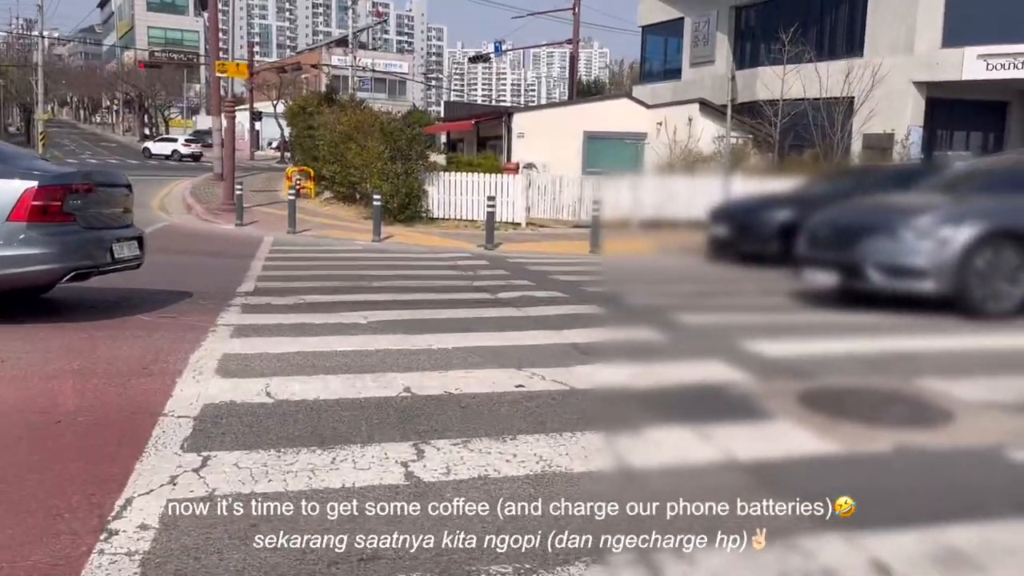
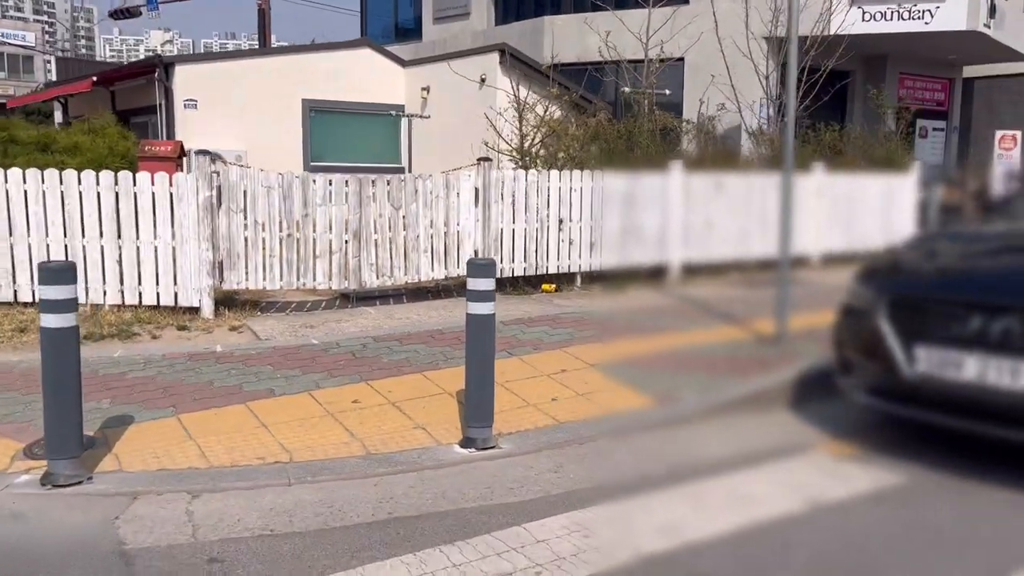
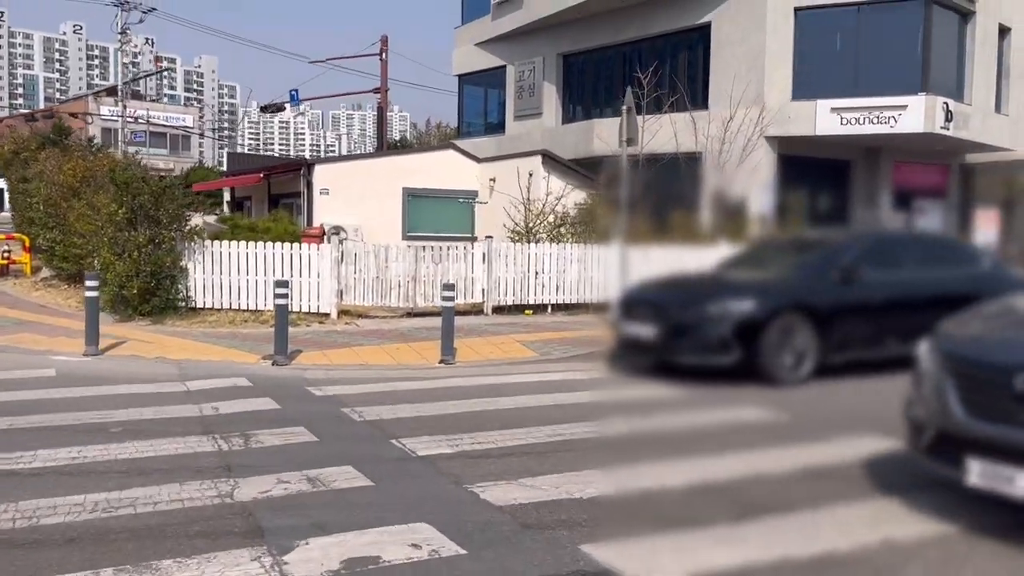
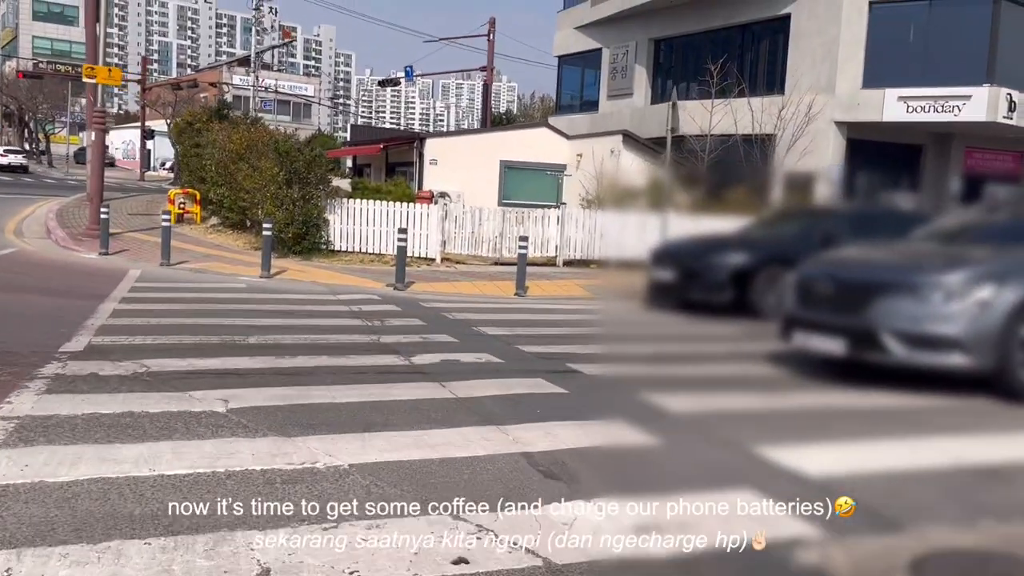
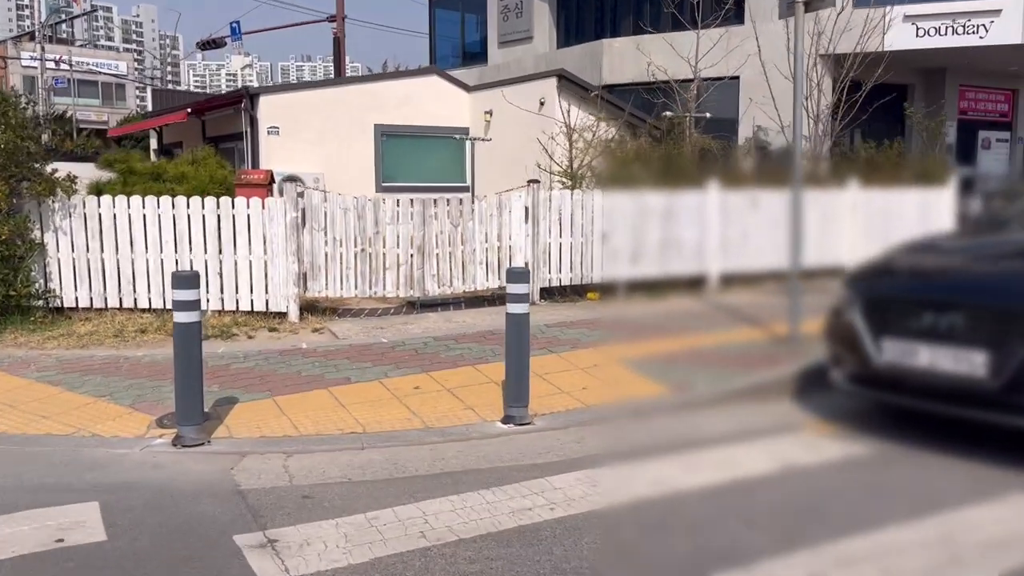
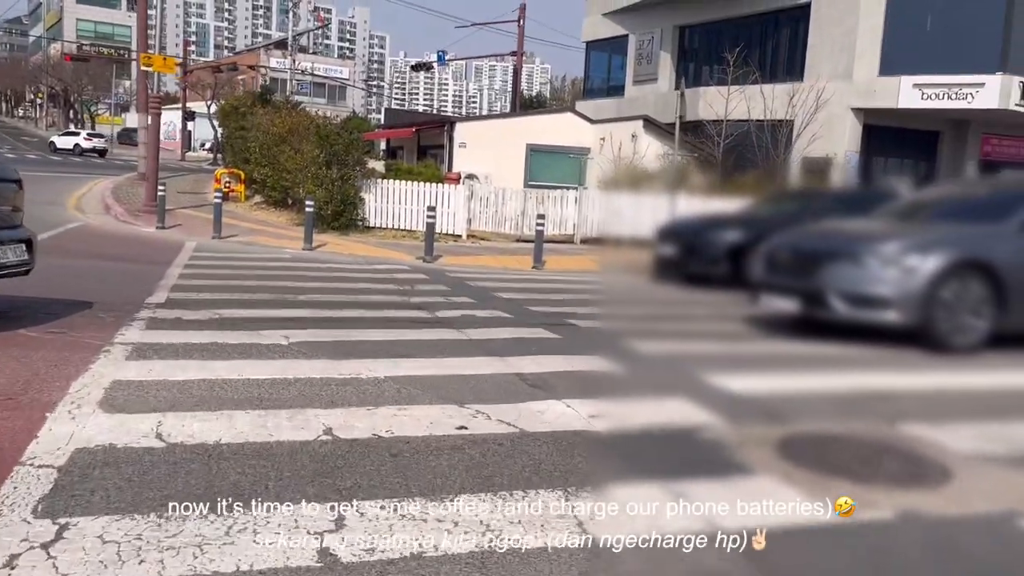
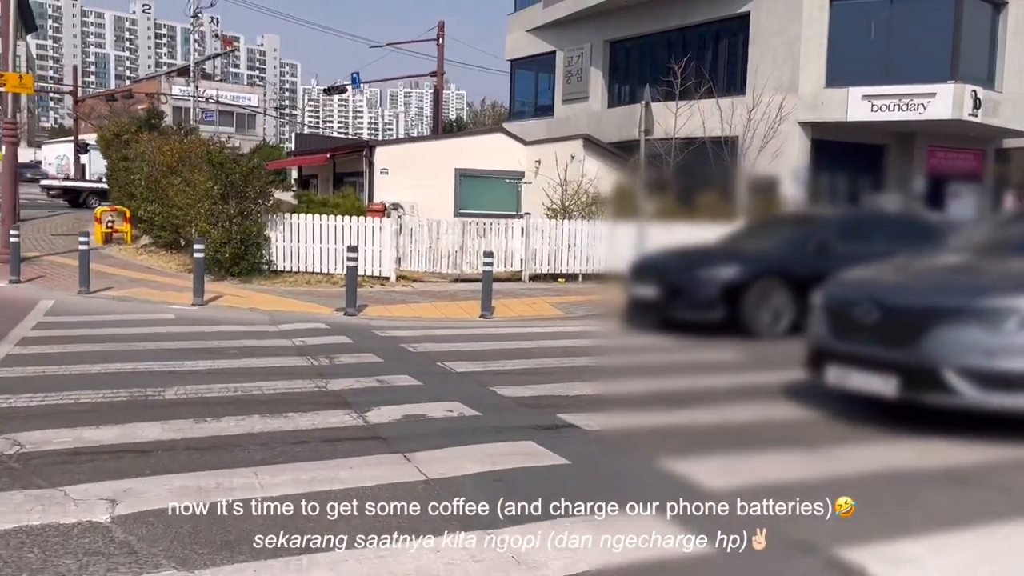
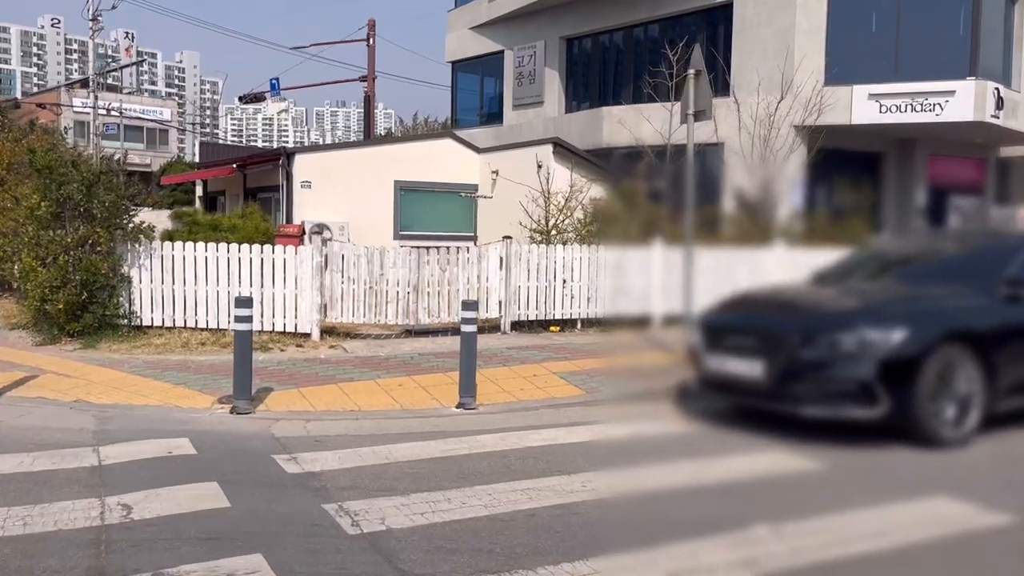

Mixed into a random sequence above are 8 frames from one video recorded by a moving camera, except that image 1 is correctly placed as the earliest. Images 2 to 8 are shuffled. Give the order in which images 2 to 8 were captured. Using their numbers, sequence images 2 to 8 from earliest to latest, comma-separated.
6, 4, 7, 3, 8, 5, 2
